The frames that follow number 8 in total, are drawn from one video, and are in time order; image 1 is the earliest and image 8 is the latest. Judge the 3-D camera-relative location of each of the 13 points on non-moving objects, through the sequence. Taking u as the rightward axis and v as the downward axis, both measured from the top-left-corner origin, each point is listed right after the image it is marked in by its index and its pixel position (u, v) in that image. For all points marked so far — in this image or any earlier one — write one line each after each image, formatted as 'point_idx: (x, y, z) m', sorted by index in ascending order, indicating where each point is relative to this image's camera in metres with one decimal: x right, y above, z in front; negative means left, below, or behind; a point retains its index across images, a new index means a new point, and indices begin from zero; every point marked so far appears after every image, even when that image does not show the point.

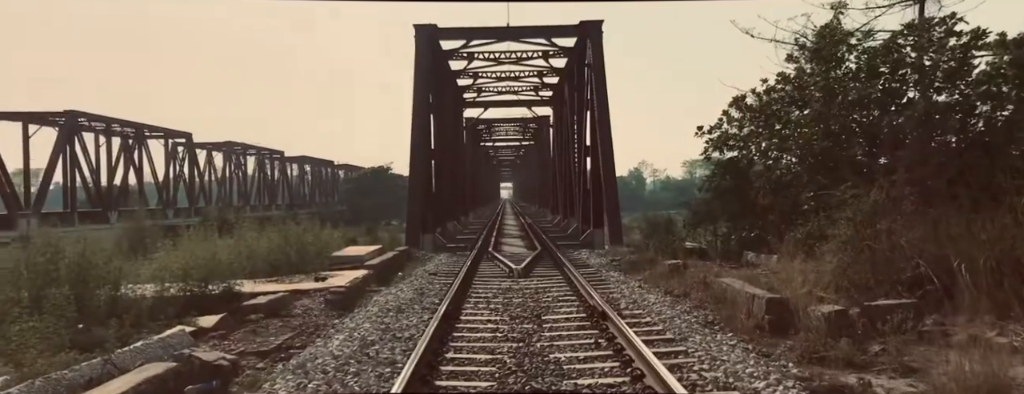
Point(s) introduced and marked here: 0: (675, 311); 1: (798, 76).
0: (+1.9, -1.3, +8.5) m
1: (+6.1, +2.6, +15.6) m
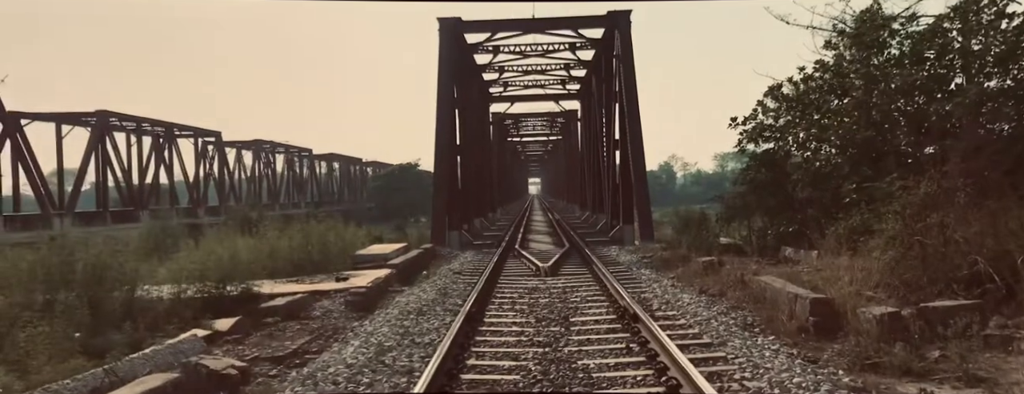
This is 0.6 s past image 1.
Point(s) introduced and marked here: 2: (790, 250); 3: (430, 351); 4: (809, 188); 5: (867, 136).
0: (+2.2, -1.3, +8.0) m
1: (+6.6, +2.7, +15.0) m
2: (+5.3, -1.0, +14.0) m
3: (-0.7, -1.3, +6.4) m
4: (+6.1, +0.2, +14.9) m
5: (+6.5, +1.1, +13.4) m
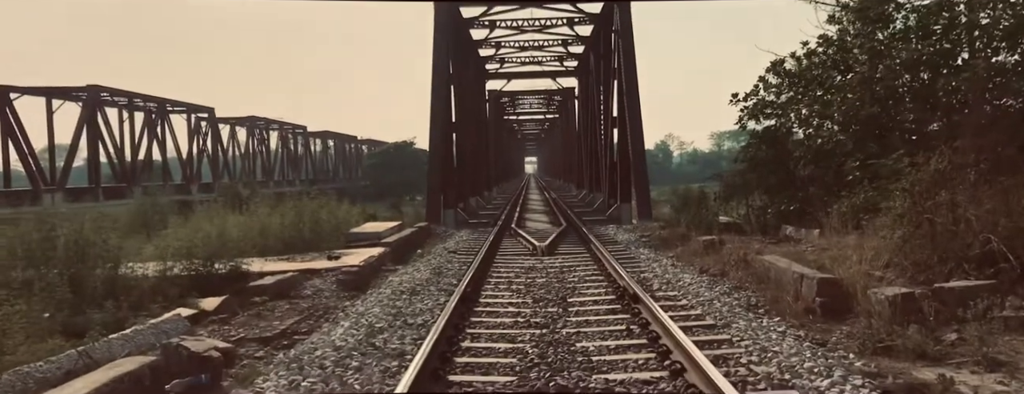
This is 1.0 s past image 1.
0: (+2.1, -1.0, +7.8) m
1: (+6.6, +3.2, +14.6) m
2: (+5.2, -0.6, +13.8) m
3: (-0.7, -1.1, +6.1) m
4: (+6.0, +0.6, +14.6) m
5: (+6.4, +1.5, +13.1) m
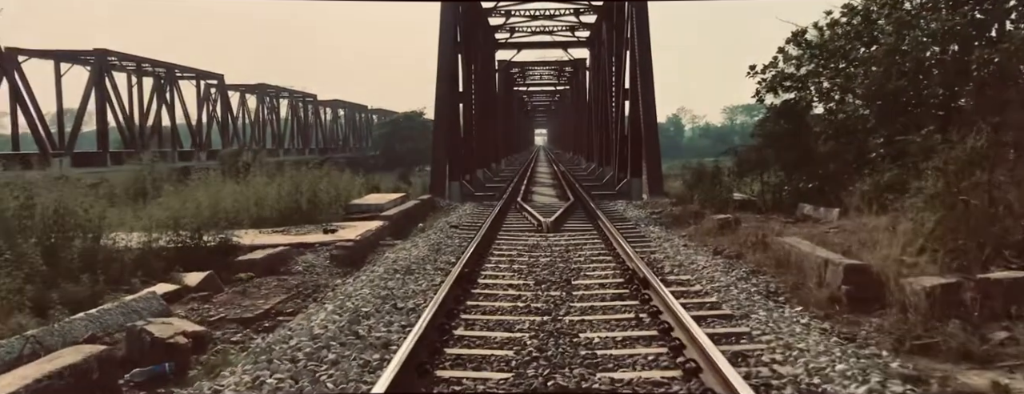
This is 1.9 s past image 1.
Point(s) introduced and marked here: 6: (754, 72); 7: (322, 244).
0: (+2.1, -0.8, +7.2) m
1: (+6.7, +3.6, +13.8) m
2: (+5.3, -0.2, +13.2) m
3: (-0.8, -0.9, +5.6) m
4: (+6.1, +1.1, +14.0) m
5: (+6.6, +1.9, +12.4) m
6: (+5.3, +2.7, +16.0) m
7: (-2.6, -0.6, +9.8) m
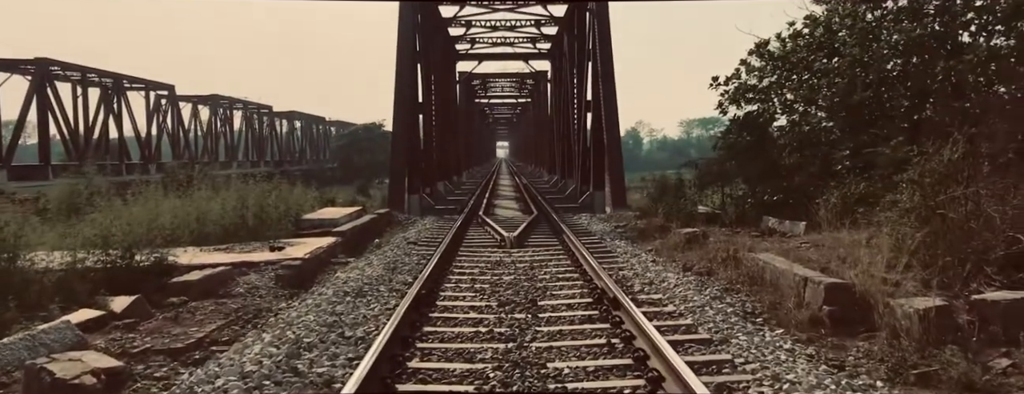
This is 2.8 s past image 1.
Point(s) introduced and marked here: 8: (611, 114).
0: (+1.8, -0.9, +6.8) m
1: (+6.0, +3.4, +13.7) m
2: (+4.6, -0.4, +12.9) m
3: (-1.0, -1.1, +5.0) m
4: (+5.4, +0.8, +13.8) m
5: (+5.9, +1.7, +12.3) m
6: (+4.4, +2.4, +15.8) m
7: (-3.1, -0.8, +9.1) m
8: (+2.5, +2.1, +18.6) m
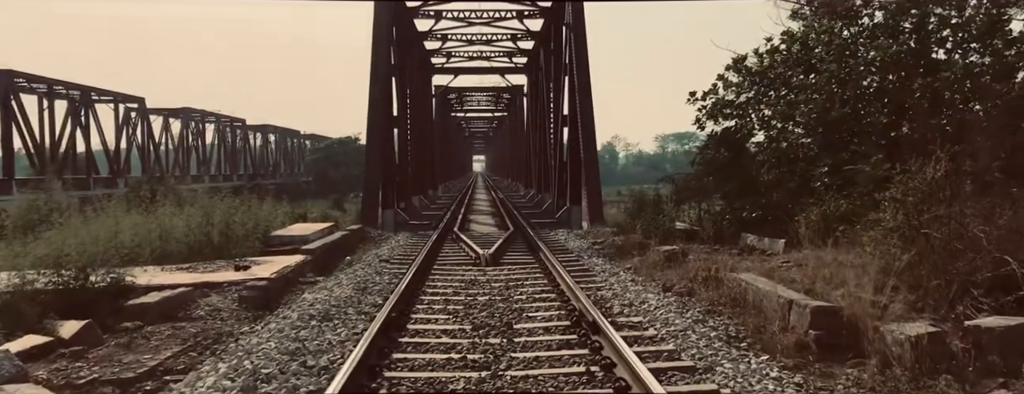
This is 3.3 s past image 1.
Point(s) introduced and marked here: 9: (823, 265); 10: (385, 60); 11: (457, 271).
0: (+1.6, -1.1, +6.5) m
1: (+5.5, +3.0, +13.7) m
2: (+4.2, -0.7, +12.8) m
3: (-1.2, -1.2, +4.7) m
4: (+4.9, +0.5, +13.7) m
5: (+5.5, +1.4, +12.2) m
6: (+3.9, +2.1, +15.7) m
7: (-3.4, -1.0, +8.7) m
8: (+1.9, +1.7, +18.5) m
9: (+3.3, -0.7, +7.9) m
10: (-3.3, +3.5, +19.0) m
11: (-0.8, -1.1, +10.6) m
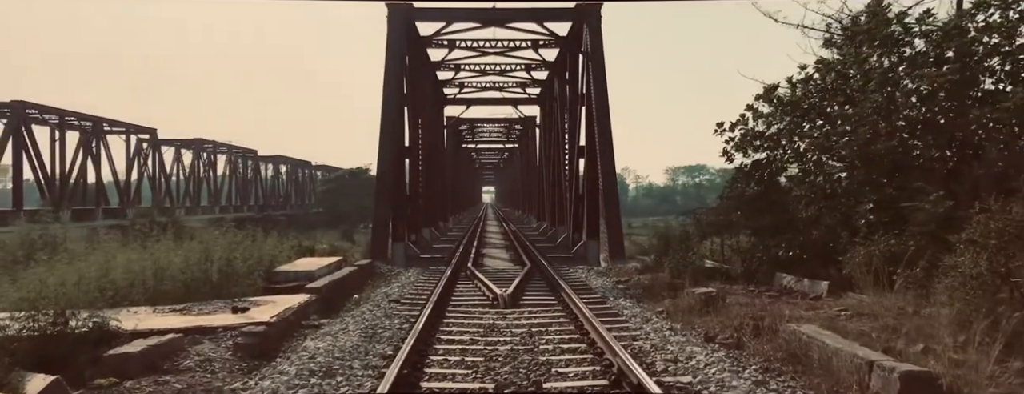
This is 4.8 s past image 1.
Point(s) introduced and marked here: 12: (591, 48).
0: (+1.8, -1.4, +5.7) m
1: (+5.9, +2.4, +12.9) m
2: (+4.5, -1.3, +11.8) m
3: (-1.0, -1.4, +3.8) m
4: (+5.3, -0.1, +12.8) m
5: (+5.8, +0.8, +11.3) m
6: (+4.3, +1.4, +14.9) m
7: (-3.1, -1.4, +7.9) m
8: (+2.3, +0.9, +17.7) m
9: (+3.6, -1.1, +7.0) m
10: (-2.9, +2.7, +18.3) m
11: (-0.5, -1.5, +9.7) m
12: (+2.1, +3.9, +19.1) m
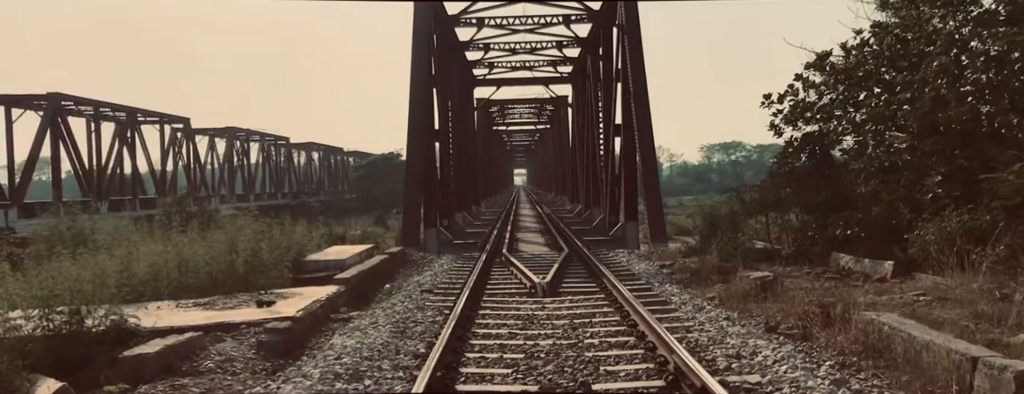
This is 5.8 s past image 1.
0: (+2.1, -1.3, +5.0) m
1: (+6.4, +2.8, +12.0) m
2: (+5.1, -0.9, +11.0) m
3: (-0.8, -1.3, +3.3) m
4: (+5.9, +0.3, +11.9) m
5: (+6.3, +1.2, +10.4) m
6: (+4.9, +1.8, +14.1) m
7: (-2.7, -1.3, +7.4) m
8: (+3.1, +1.4, +16.9) m
9: (+4.0, -0.9, +6.2) m
10: (-2.1, +3.1, +17.7) m
11: (0.0, -1.3, +9.2) m
12: (+2.9, +4.4, +18.2) m
